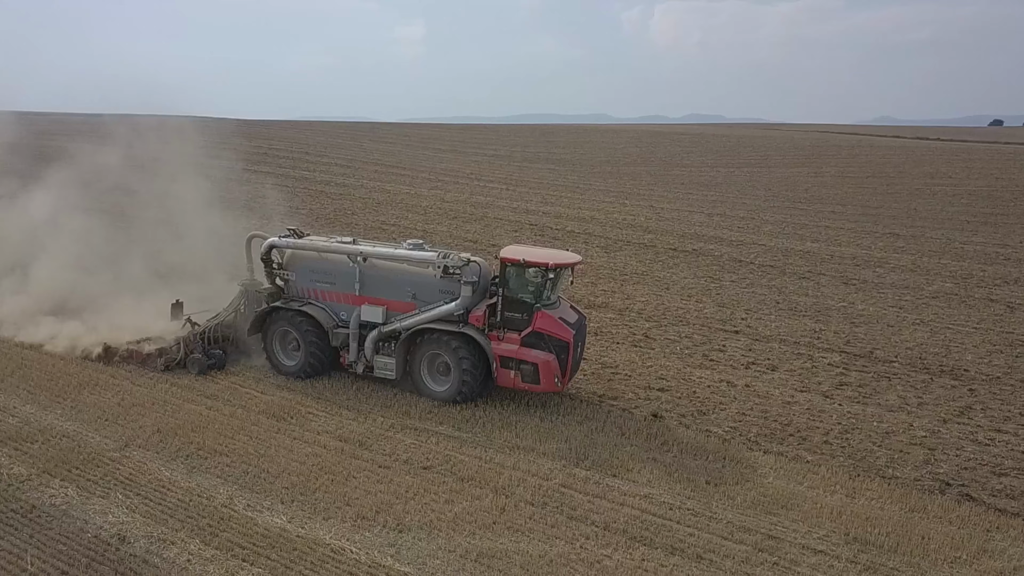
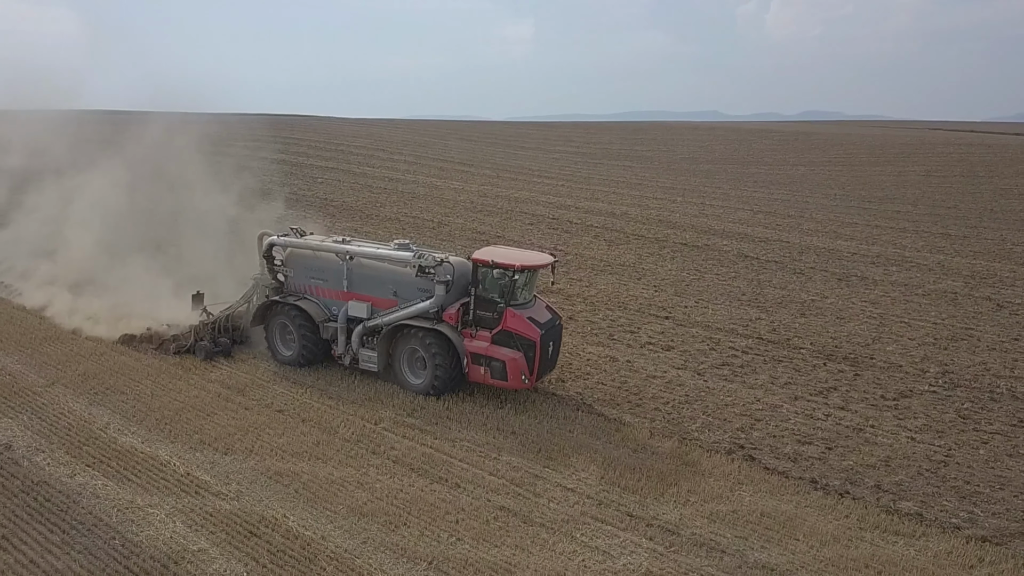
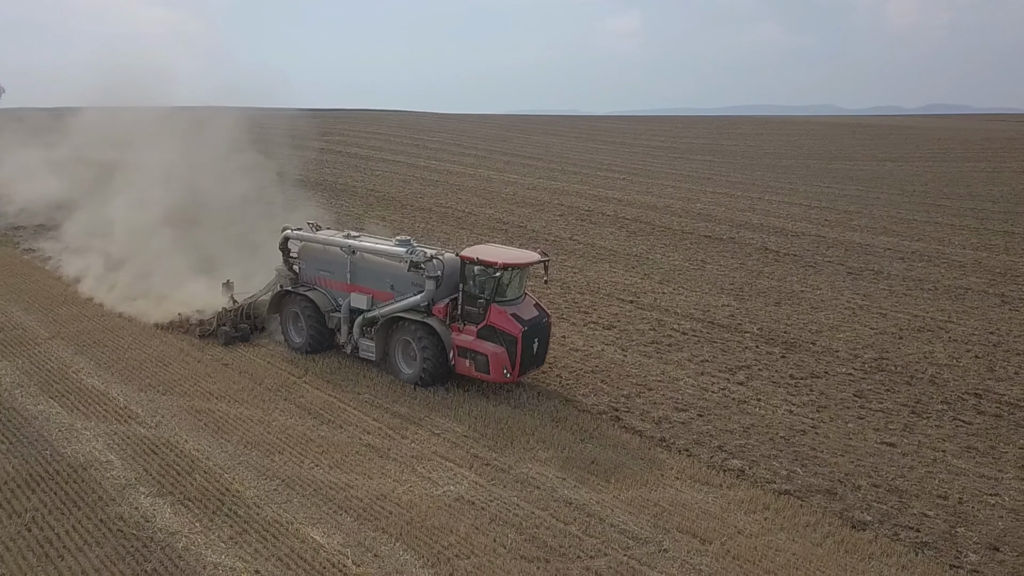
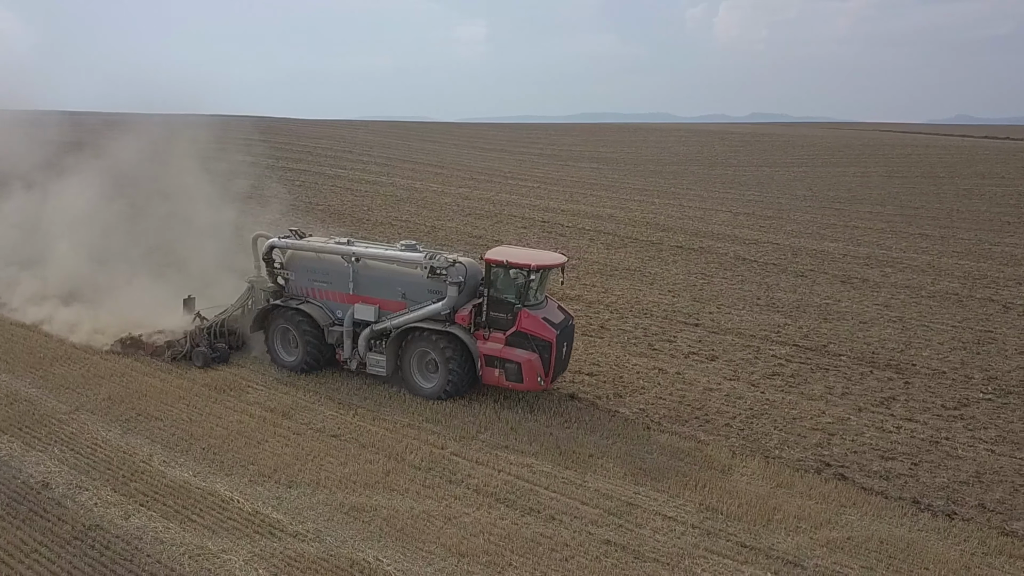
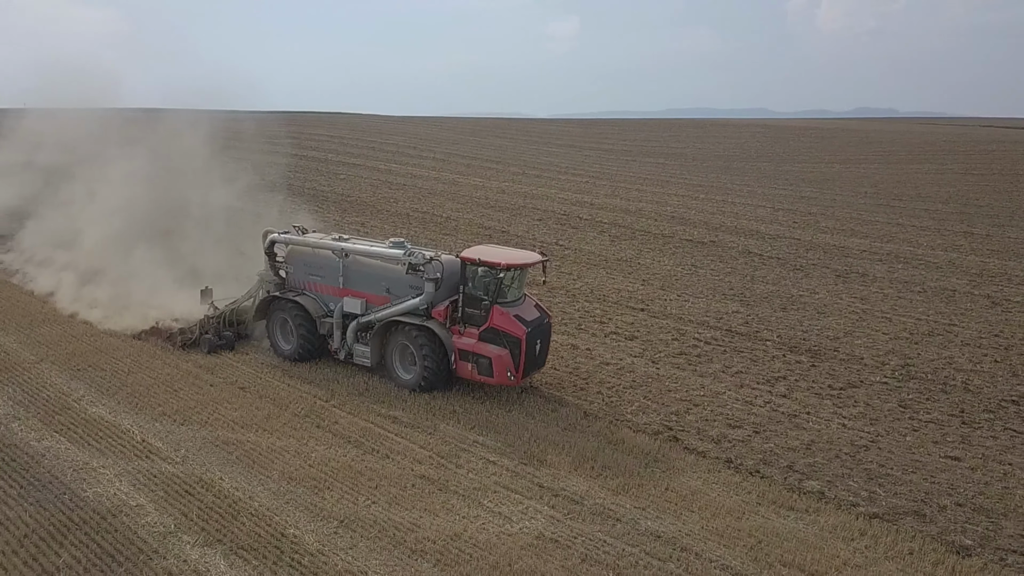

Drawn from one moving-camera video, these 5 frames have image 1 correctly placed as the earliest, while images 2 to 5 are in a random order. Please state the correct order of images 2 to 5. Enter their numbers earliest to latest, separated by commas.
4, 2, 5, 3
